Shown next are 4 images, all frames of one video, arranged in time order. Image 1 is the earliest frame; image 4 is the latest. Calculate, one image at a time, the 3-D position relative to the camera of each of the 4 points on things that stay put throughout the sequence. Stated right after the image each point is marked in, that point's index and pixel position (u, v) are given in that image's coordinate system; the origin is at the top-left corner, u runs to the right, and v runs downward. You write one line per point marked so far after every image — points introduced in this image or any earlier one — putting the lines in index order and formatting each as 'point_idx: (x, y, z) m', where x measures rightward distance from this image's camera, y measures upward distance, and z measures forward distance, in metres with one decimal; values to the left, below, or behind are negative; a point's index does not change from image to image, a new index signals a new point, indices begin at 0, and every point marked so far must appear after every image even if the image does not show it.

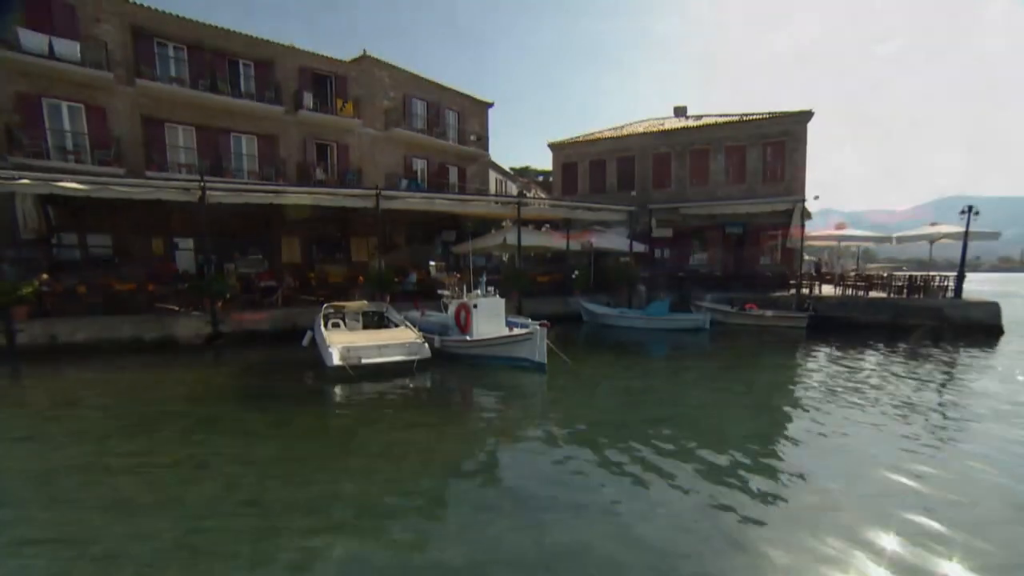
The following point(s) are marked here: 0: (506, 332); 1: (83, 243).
0: (+0.1, -1.2, +12.7) m
1: (-14.4, +1.5, +16.4) m
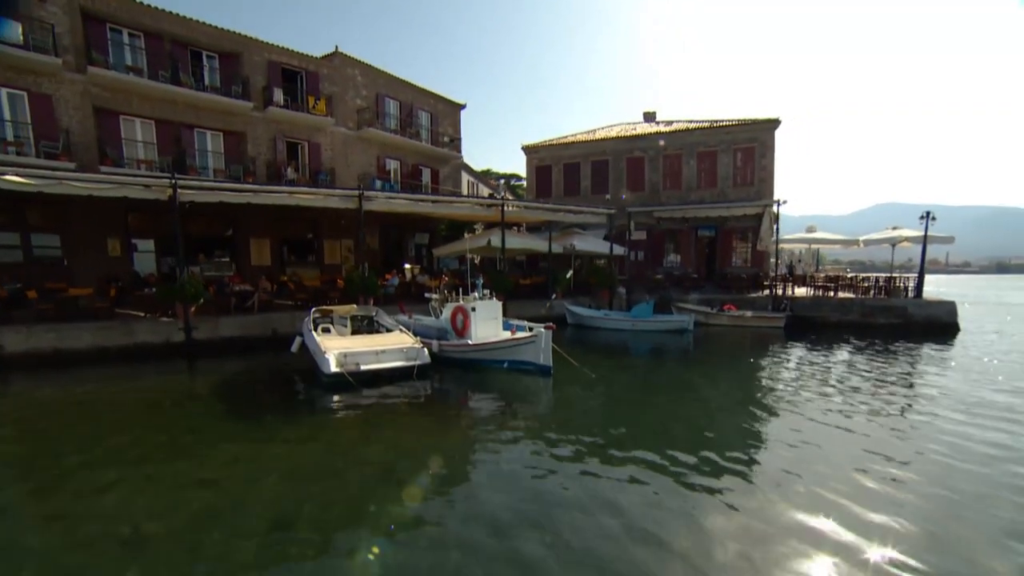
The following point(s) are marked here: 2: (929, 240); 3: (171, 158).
0: (-0.1, -1.2, +12.5) m
1: (-14.9, +1.4, +15.0) m
2: (+14.7, +1.7, +17.2) m
3: (-12.1, +4.6, +17.4) m
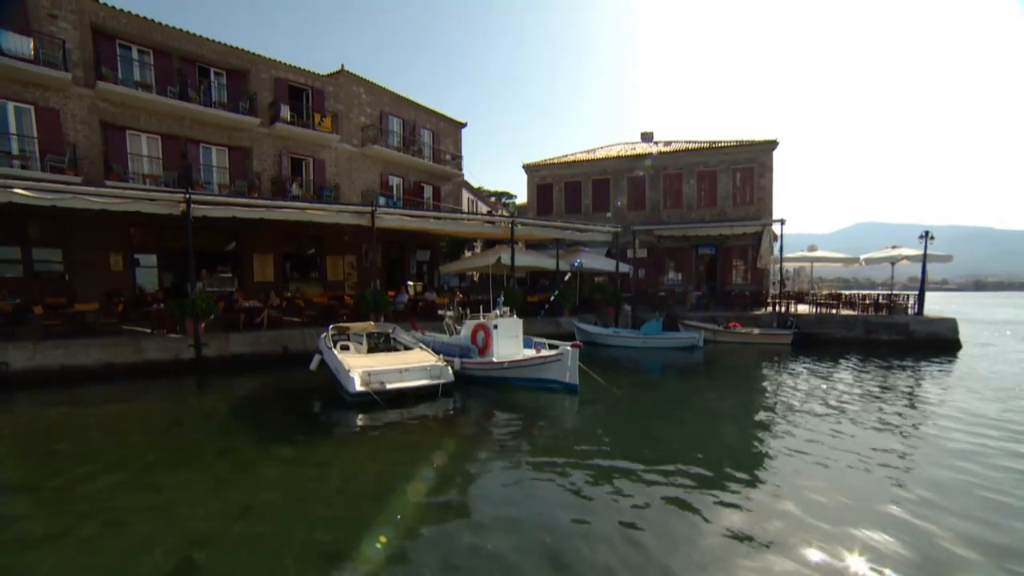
0: (+0.2, -1.6, +12.5) m
1: (-14.6, +0.9, +14.7) m
2: (+15.0, +1.0, +17.6) m
3: (-11.8, +4.1, +17.2) m
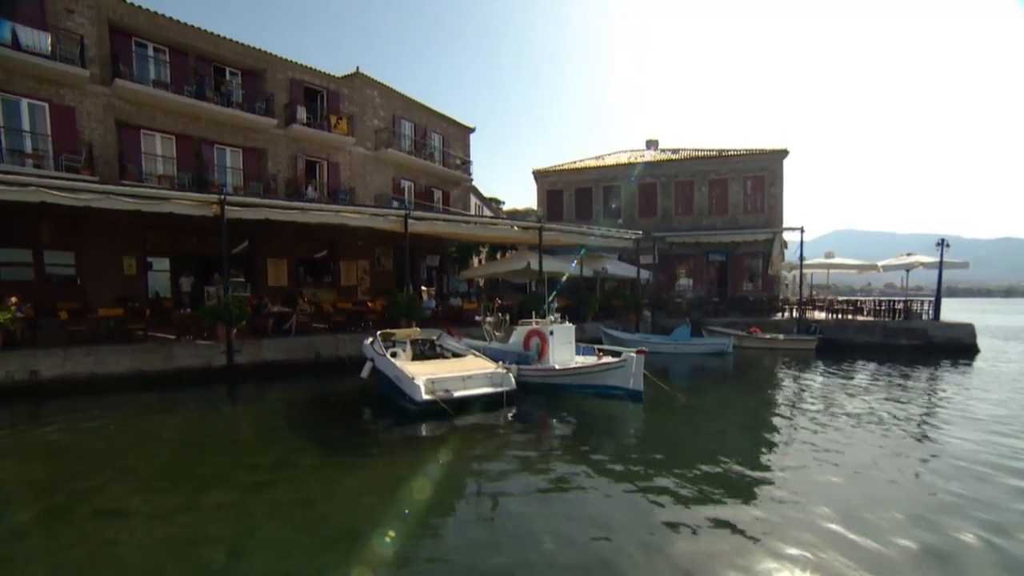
0: (+1.2, -1.8, +12.4) m
1: (-13.6, +0.8, +14.1) m
2: (+15.8, +0.8, +18.1) m
3: (-11.0, +3.9, +16.8) m
